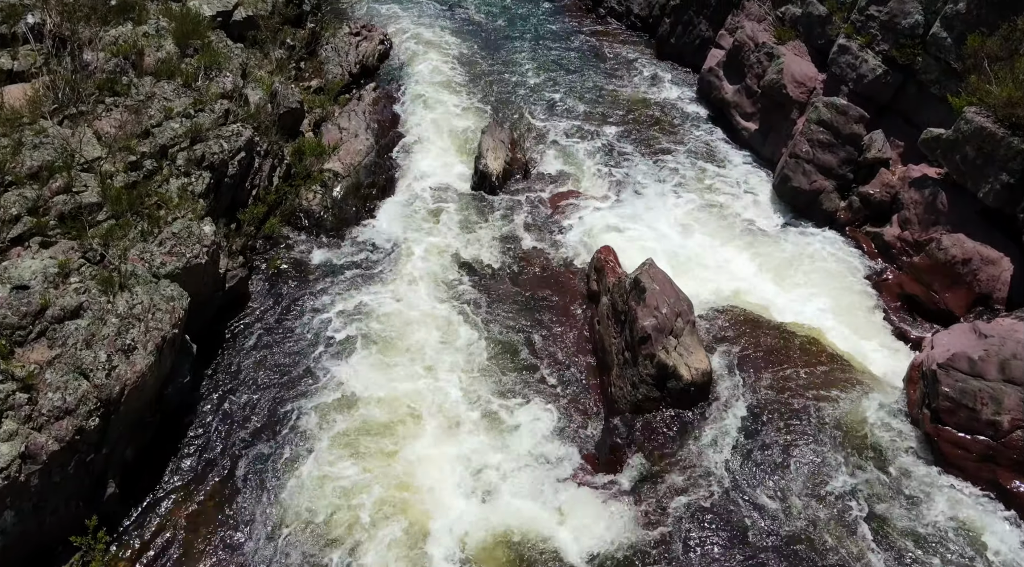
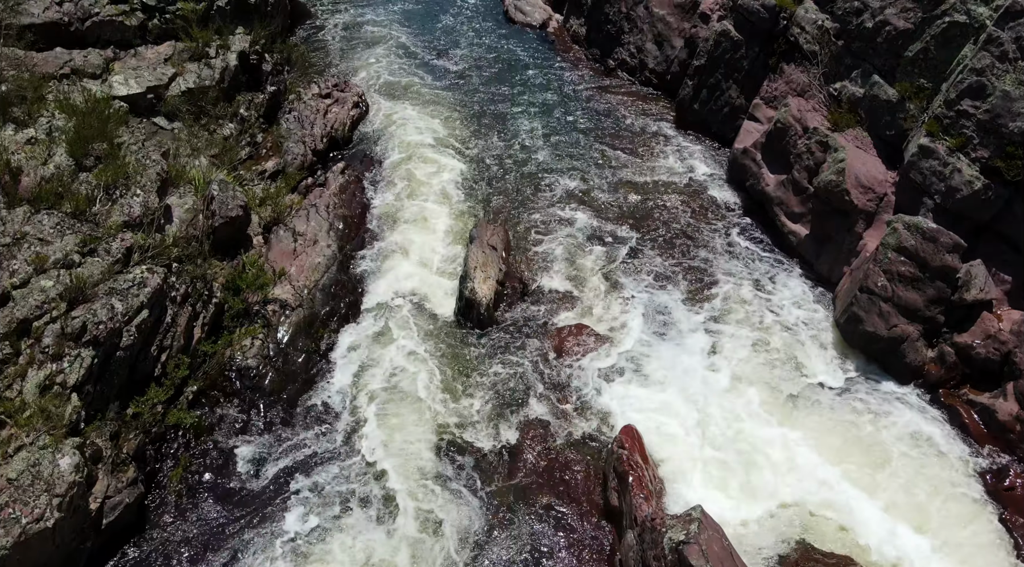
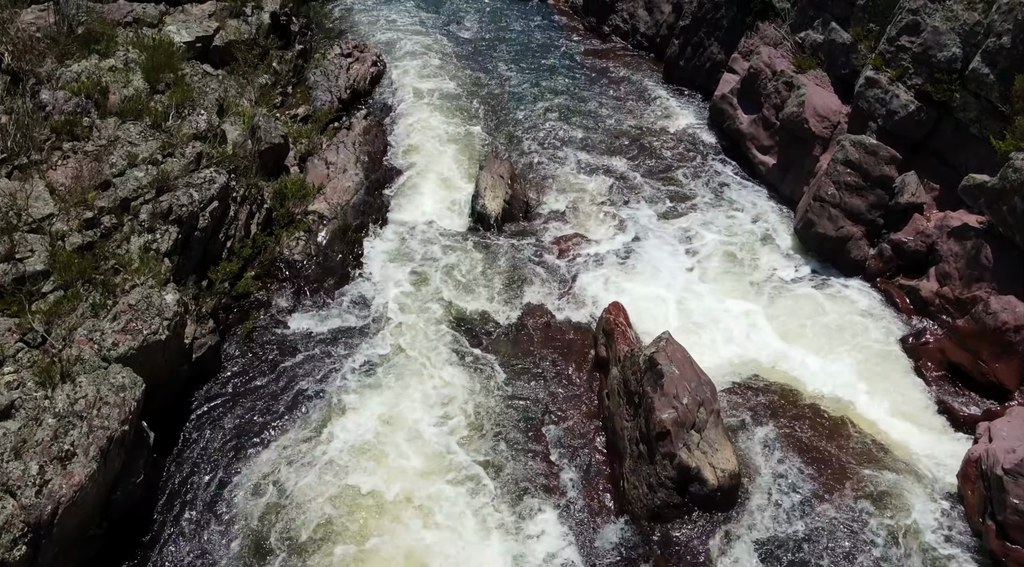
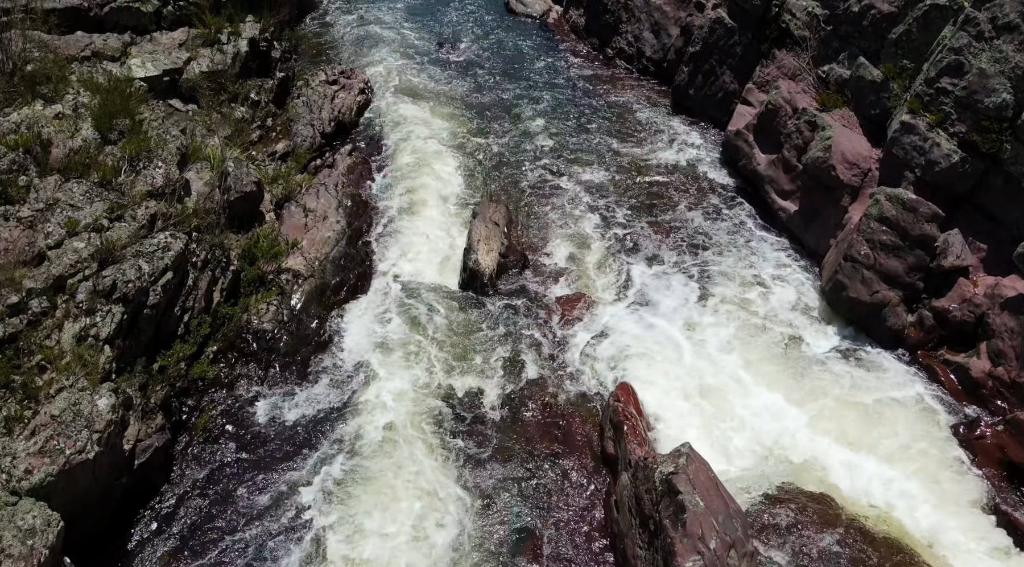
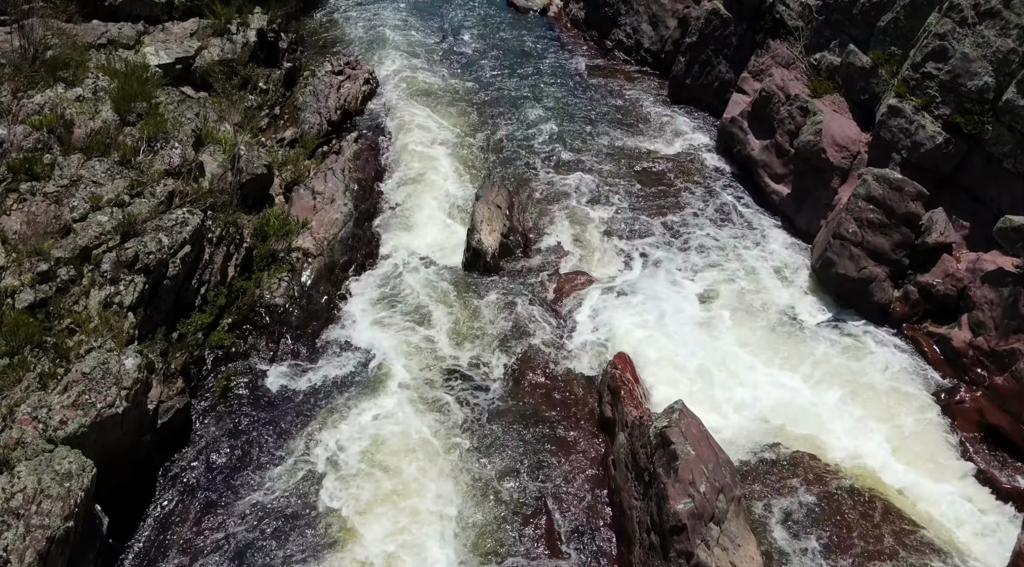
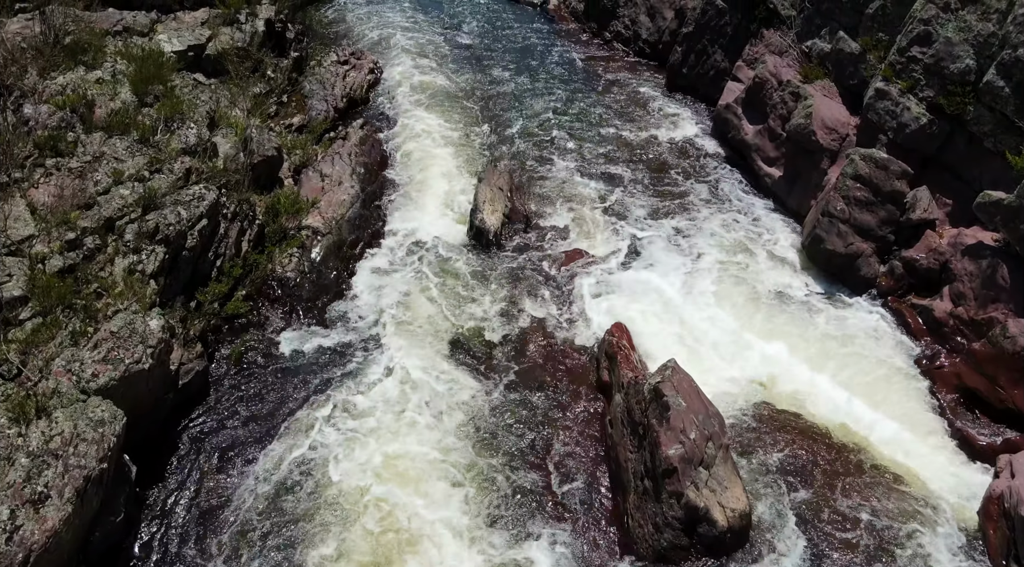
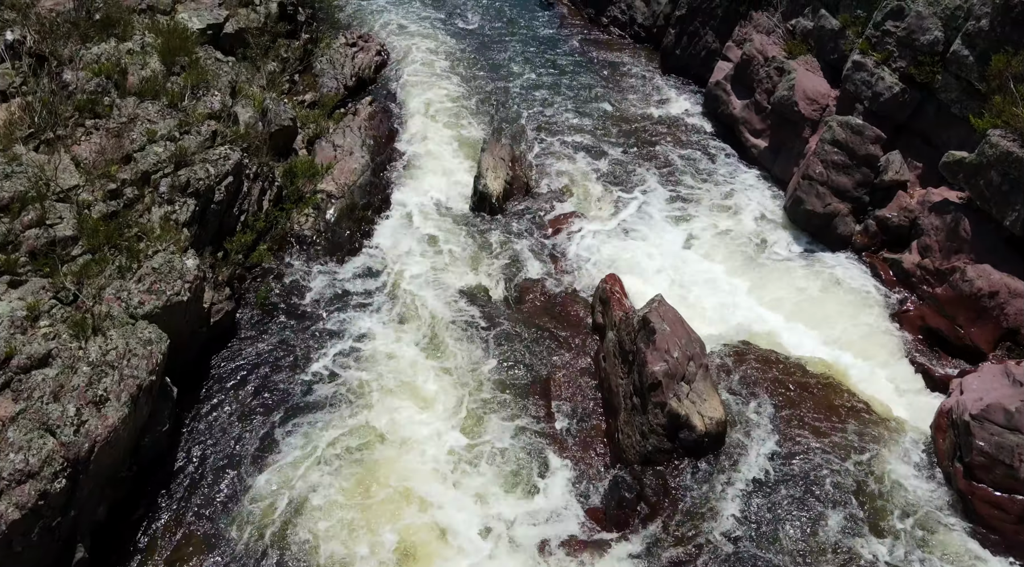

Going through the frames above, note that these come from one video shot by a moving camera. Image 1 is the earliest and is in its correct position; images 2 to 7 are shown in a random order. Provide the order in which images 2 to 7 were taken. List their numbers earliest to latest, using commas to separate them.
7, 3, 6, 5, 4, 2
